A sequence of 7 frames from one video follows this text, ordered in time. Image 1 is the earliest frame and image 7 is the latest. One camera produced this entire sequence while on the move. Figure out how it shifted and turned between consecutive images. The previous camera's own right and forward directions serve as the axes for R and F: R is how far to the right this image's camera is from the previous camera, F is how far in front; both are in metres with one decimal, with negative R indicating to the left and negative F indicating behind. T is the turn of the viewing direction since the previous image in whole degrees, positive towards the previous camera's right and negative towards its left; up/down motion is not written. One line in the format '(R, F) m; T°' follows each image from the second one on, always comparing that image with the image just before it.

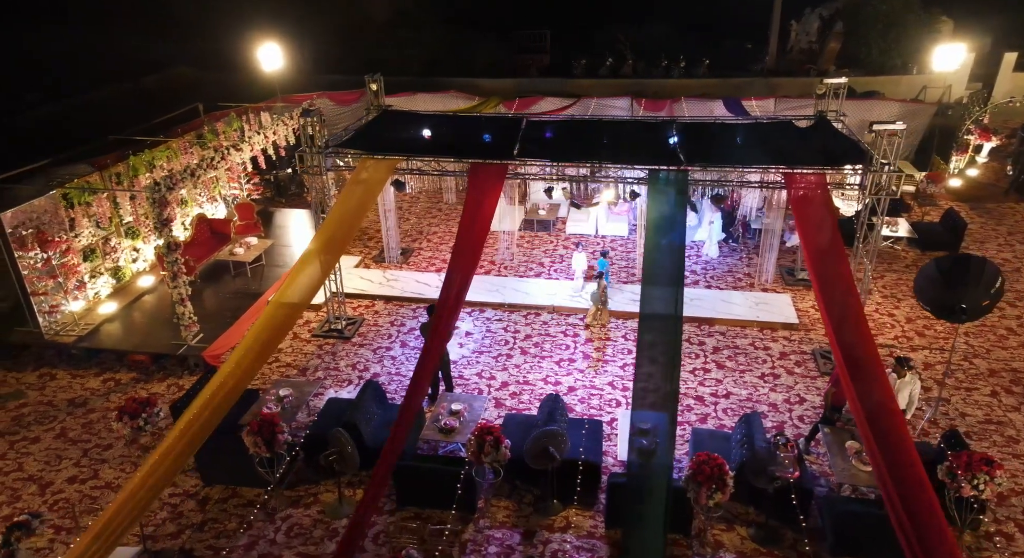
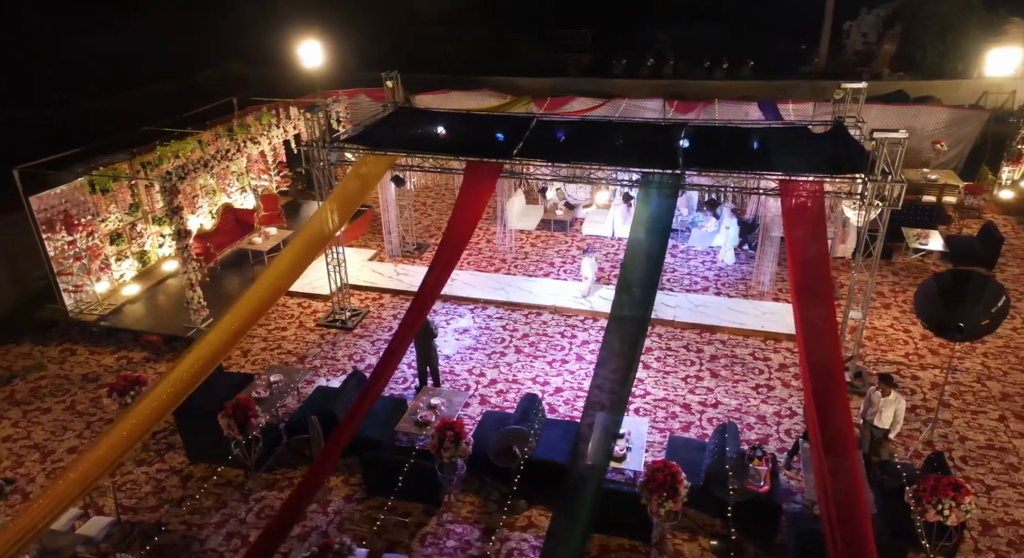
(+0.6, 0.0) m; -4°
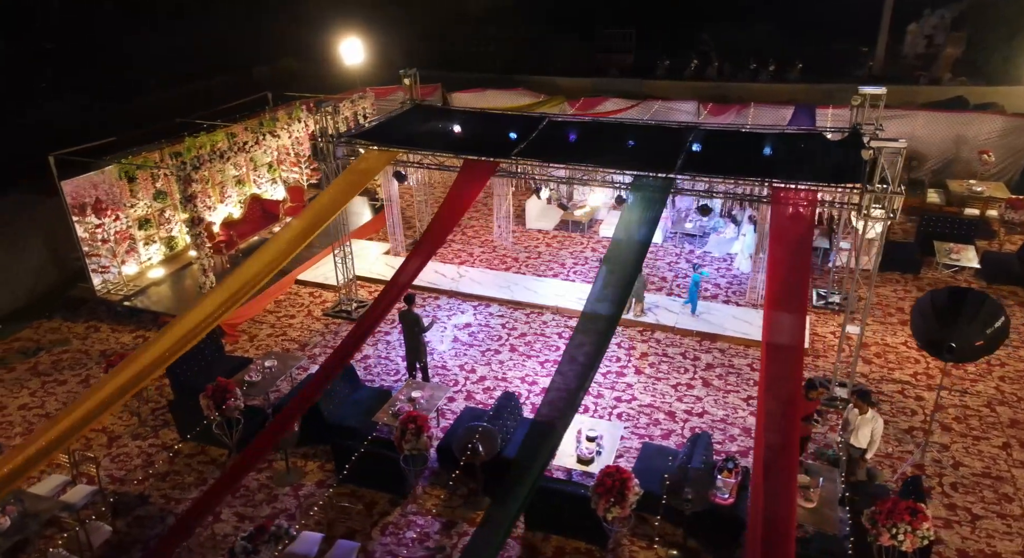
(+0.7, 0.0) m; -5°
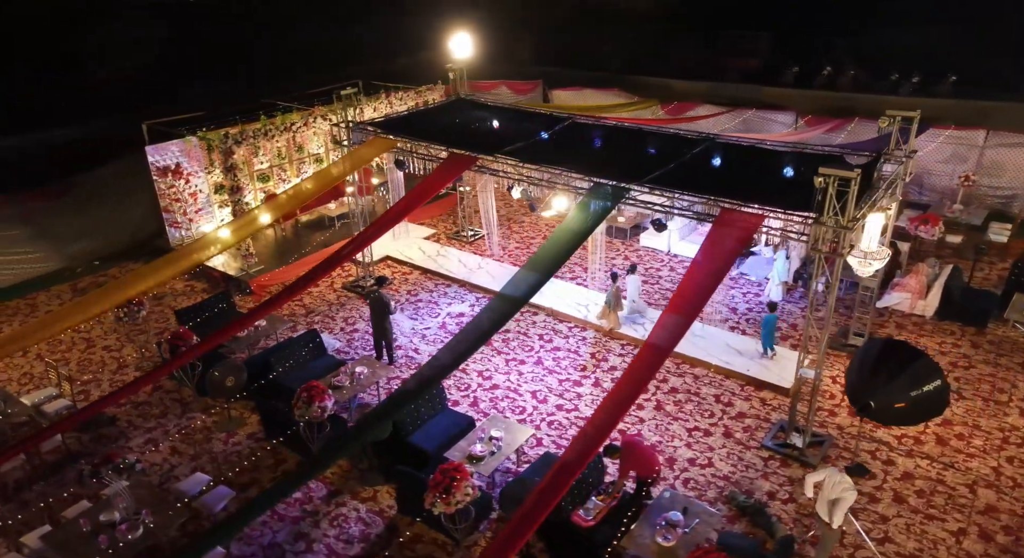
(+2.0, +0.2) m; -13°
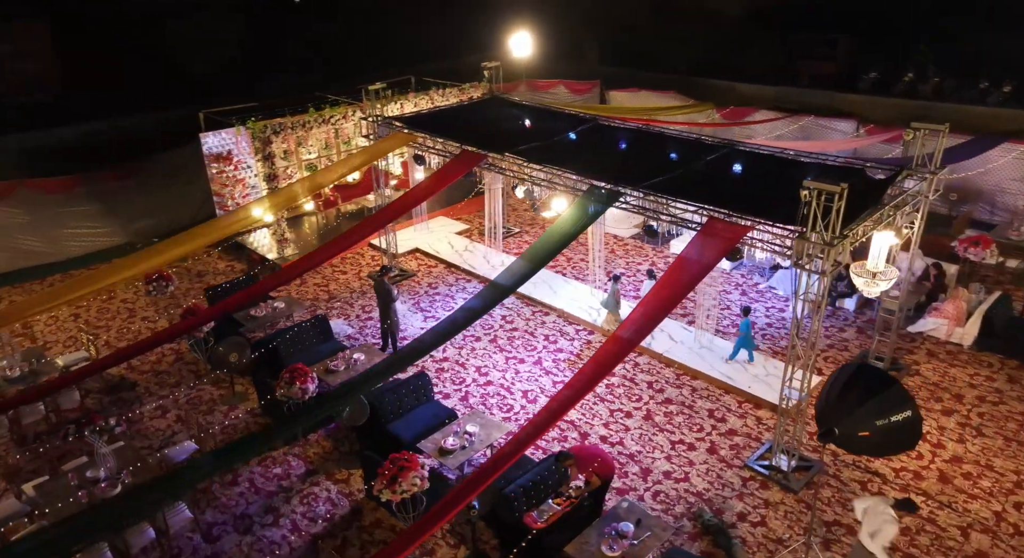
(+0.8, 0.0) m; -7°
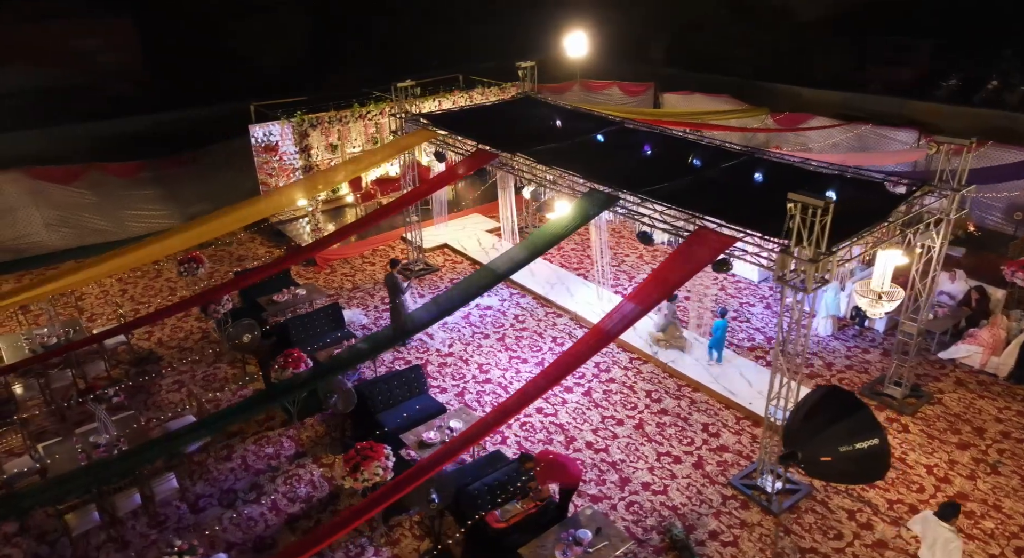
(+0.7, 0.0) m; -6°
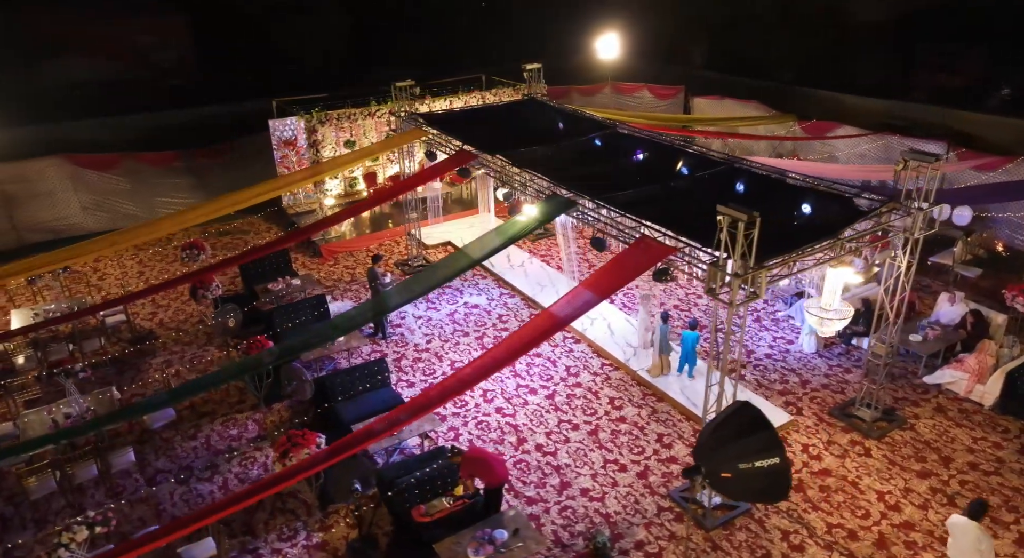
(+0.9, -0.1) m; -5°
